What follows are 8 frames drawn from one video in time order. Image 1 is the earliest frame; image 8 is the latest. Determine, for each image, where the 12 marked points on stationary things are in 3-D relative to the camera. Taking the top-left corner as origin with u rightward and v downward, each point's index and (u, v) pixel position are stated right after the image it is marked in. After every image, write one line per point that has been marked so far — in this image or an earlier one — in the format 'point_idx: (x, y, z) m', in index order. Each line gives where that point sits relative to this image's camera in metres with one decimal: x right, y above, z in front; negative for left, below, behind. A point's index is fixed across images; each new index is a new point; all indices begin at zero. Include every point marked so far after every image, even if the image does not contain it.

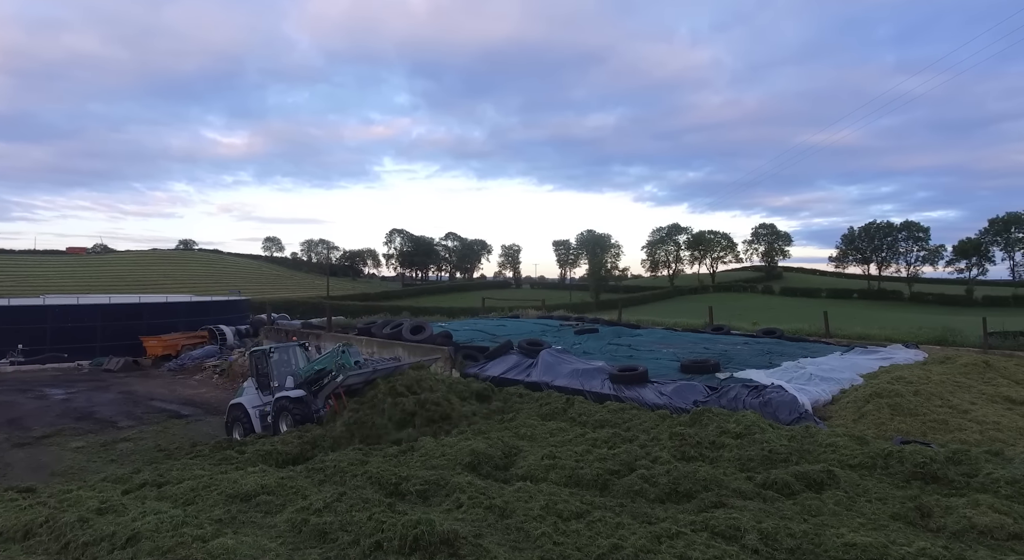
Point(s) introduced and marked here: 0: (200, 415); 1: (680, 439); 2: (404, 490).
0: (-7.7, -3.3, +14.6) m
1: (+2.0, -1.8, +6.9) m
2: (-1.0, -2.0, +5.6) m
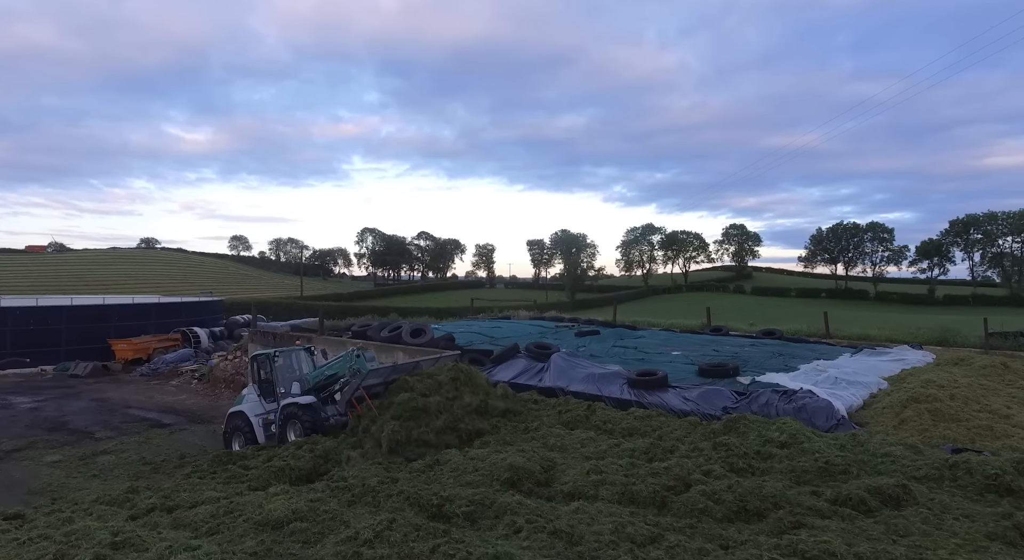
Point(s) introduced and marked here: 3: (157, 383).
0: (-7.6, -3.3, +13.9) m
1: (+2.4, -1.9, +6.6) m
2: (-0.5, -2.0, +5.1) m
3: (-11.8, -3.4, +19.7) m
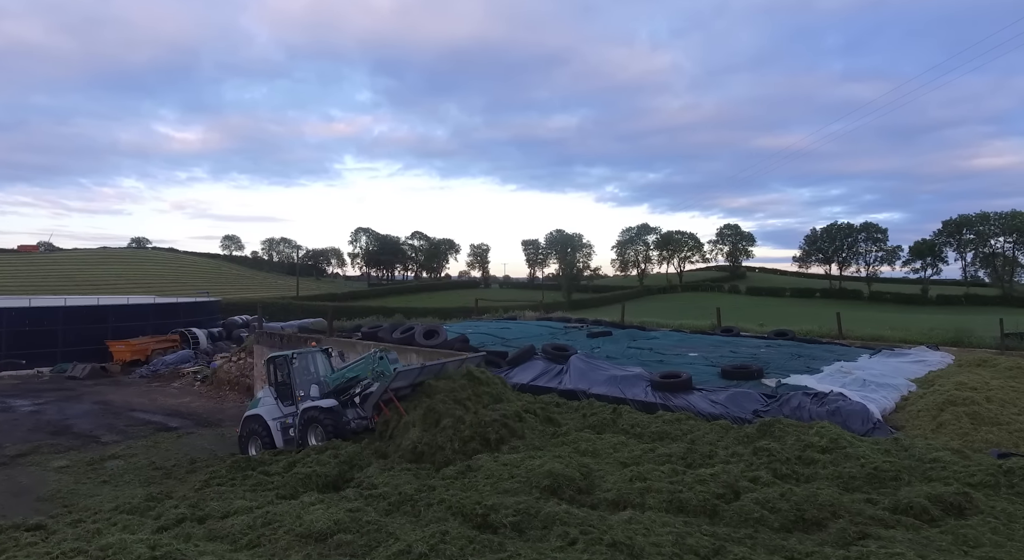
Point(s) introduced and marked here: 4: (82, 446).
0: (-7.3, -3.4, +13.6) m
1: (+2.8, -1.9, +6.4) m
2: (-0.1, -2.0, +4.9) m
3: (-11.5, -3.4, +19.4) m
4: (-8.7, -3.3, +12.0) m
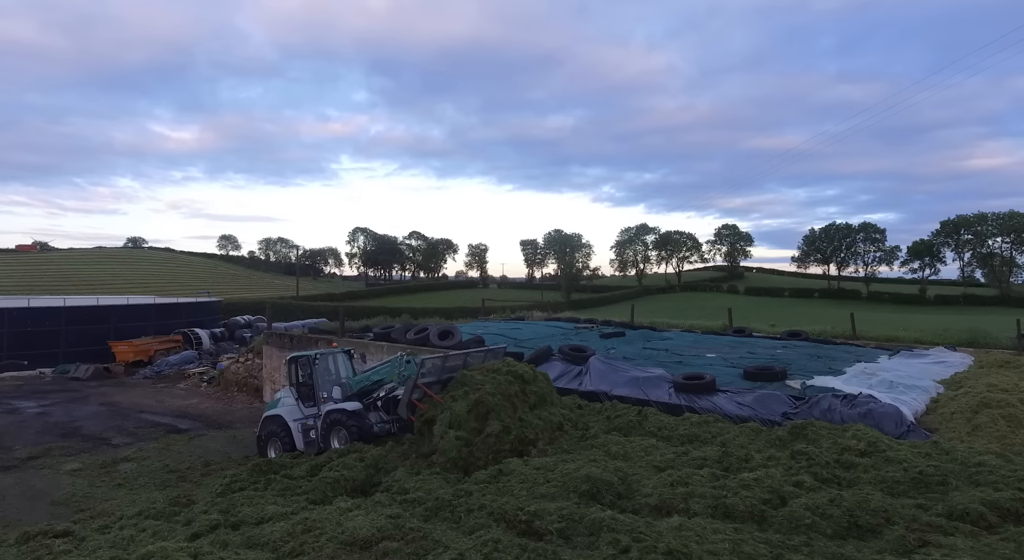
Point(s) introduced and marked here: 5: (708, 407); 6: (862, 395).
0: (-7.0, -3.4, +13.4) m
1: (+3.1, -1.9, +6.3) m
2: (+0.2, -2.0, +4.8) m
3: (-11.2, -3.4, +19.3) m
4: (-8.3, -3.3, +11.8) m
5: (+2.9, -1.9, +8.7) m
6: (+4.8, -1.6, +8.2) m
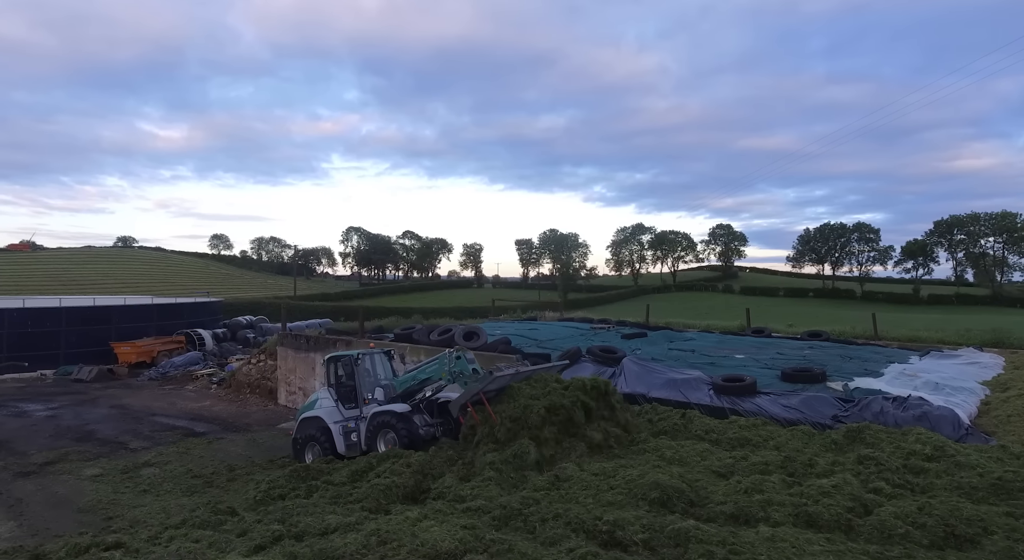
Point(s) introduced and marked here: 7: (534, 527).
0: (-6.5, -3.4, +13.2) m
1: (+3.7, -1.9, +6.2) m
2: (+0.9, -2.0, +4.7) m
3: (-10.8, -3.4, +18.9) m
4: (-7.8, -3.3, +11.6) m
5: (+3.4, -1.9, +8.5) m
6: (+5.4, -1.6, +8.1) m
7: (+0.2, -2.1, +5.0) m
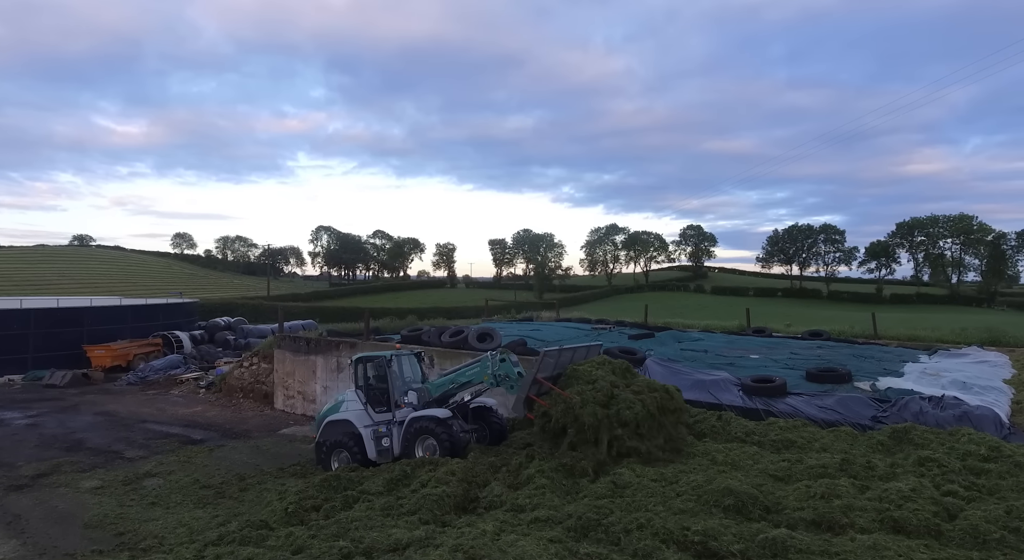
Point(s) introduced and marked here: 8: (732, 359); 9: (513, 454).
0: (-6.2, -3.4, +12.6) m
1: (+4.3, -1.9, +6.1) m
2: (+1.6, -2.0, +4.5) m
3: (-10.8, -3.4, +18.1) m
4: (-7.4, -3.3, +10.9) m
5: (+3.9, -1.9, +8.5) m
6: (+5.9, -1.6, +8.2) m
7: (+0.9, -2.1, +4.8) m
8: (+4.2, -1.6, +11.7) m
9: (0.0, -2.1, +7.4) m
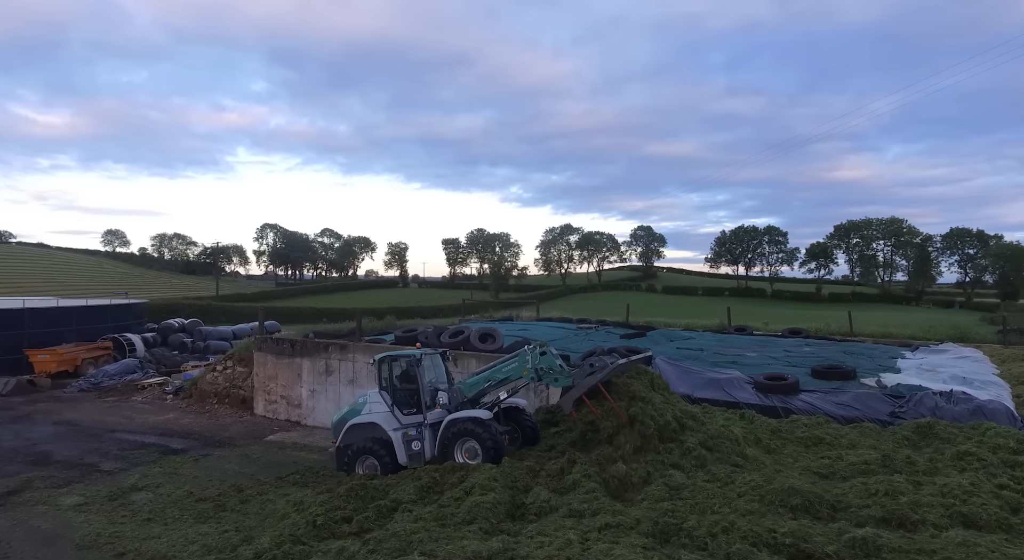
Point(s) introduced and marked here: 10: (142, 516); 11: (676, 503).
0: (-6.2, -3.4, +11.9) m
1: (+4.9, -1.9, +6.3) m
2: (+2.2, -2.0, +4.4) m
3: (-11.2, -3.4, +17.0) m
4: (-7.3, -3.3, +10.1) m
5: (+4.3, -1.9, +8.6) m
6: (+6.3, -1.6, +8.5) m
7: (+1.5, -2.1, +4.7) m
8: (+4.3, -1.6, +11.9) m
9: (+0.4, -2.1, +7.2) m
10: (-5.3, -3.4, +8.5) m
11: (+1.6, -2.1, +5.7) m
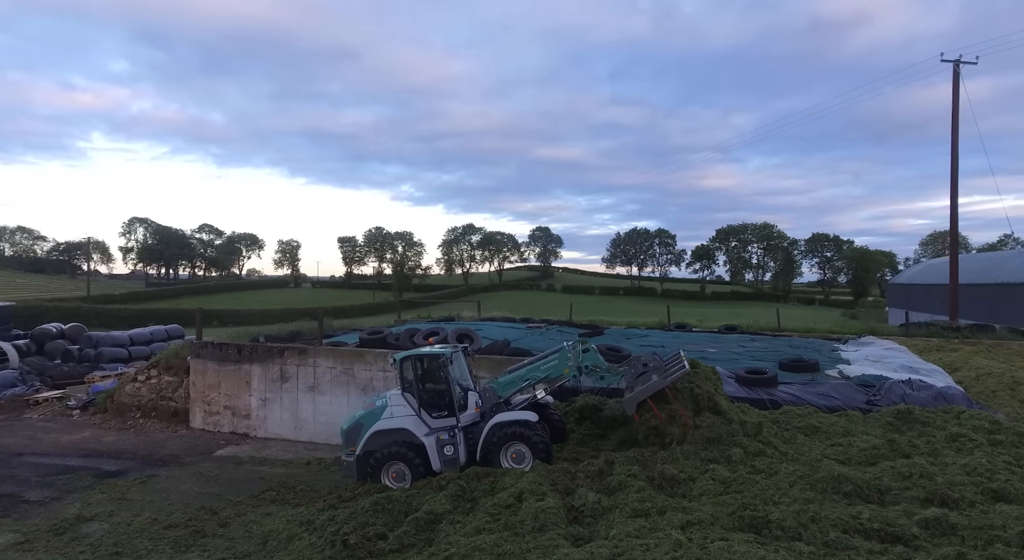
0: (-6.5, -3.3, +10.6) m
1: (+5.3, -1.9, +7.1) m
2: (+3.1, -2.0, +4.7) m
3: (-12.4, -3.4, +14.7) m
4: (-7.3, -3.3, +8.6) m
5: (+4.3, -1.8, +9.2) m
6: (+6.3, -1.6, +9.4) m
7: (+2.3, -2.1, +4.8) m
8: (+3.8, -1.5, +12.4) m
9: (+0.8, -2.1, +7.1) m
10: (-5.0, -3.3, +7.4) m
11: (+2.2, -2.1, +5.9) m
